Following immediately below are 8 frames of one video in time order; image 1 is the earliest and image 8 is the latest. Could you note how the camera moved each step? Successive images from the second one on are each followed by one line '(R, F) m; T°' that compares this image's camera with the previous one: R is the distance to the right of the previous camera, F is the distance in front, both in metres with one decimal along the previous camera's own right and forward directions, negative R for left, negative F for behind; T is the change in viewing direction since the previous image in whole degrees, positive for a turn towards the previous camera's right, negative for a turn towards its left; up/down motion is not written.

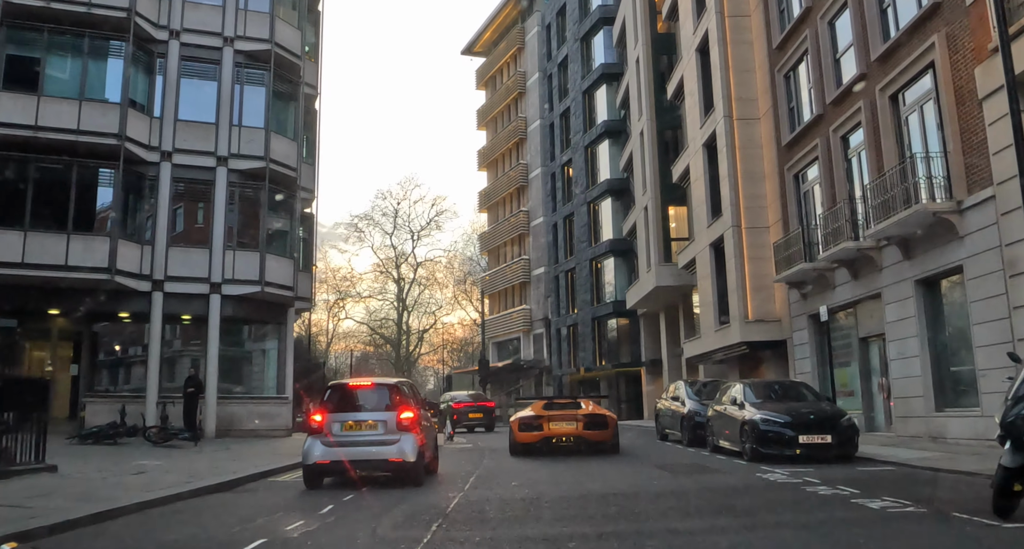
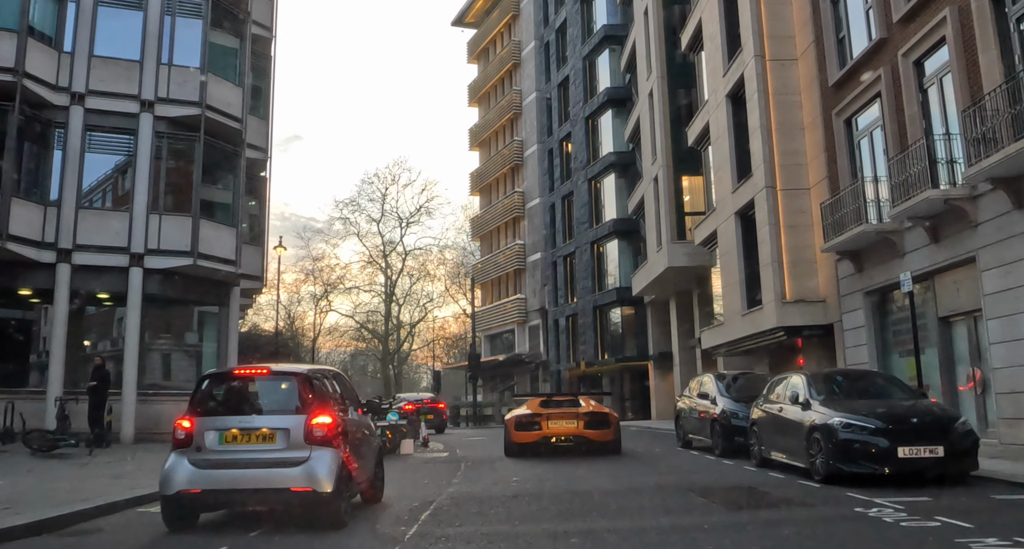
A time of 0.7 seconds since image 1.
(+0.3, +4.7) m; 0°
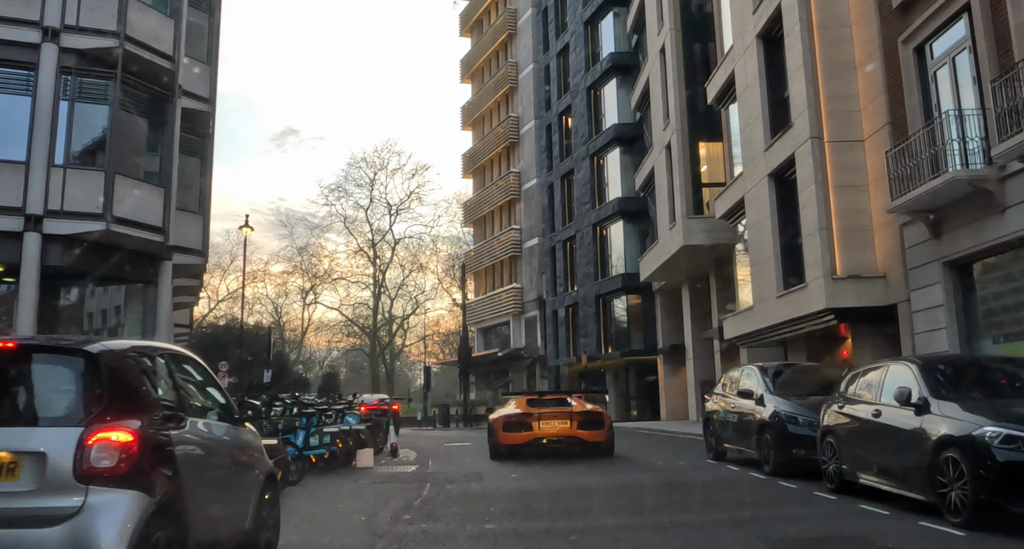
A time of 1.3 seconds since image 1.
(+0.2, +4.1) m; 0°
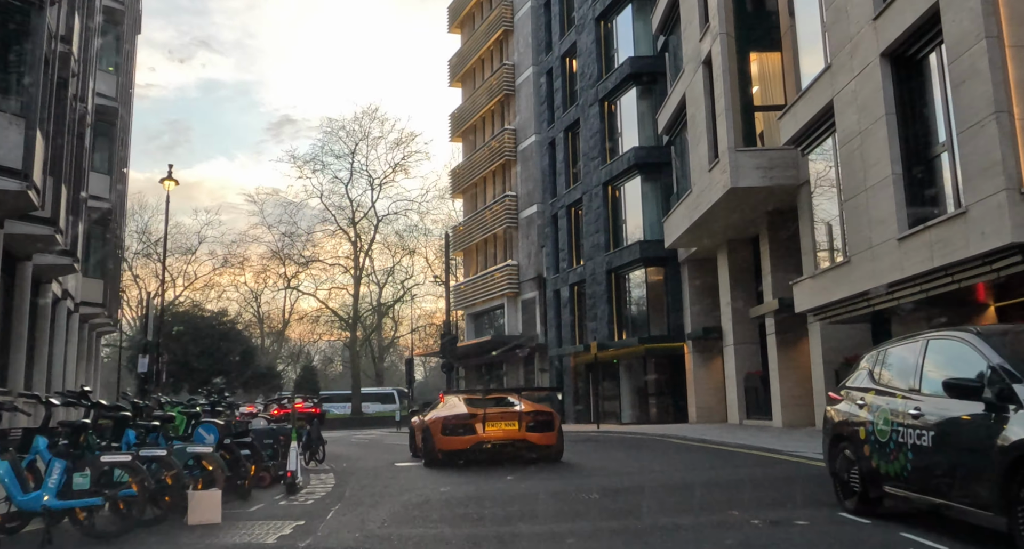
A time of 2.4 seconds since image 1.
(+0.4, +7.2) m; 0°
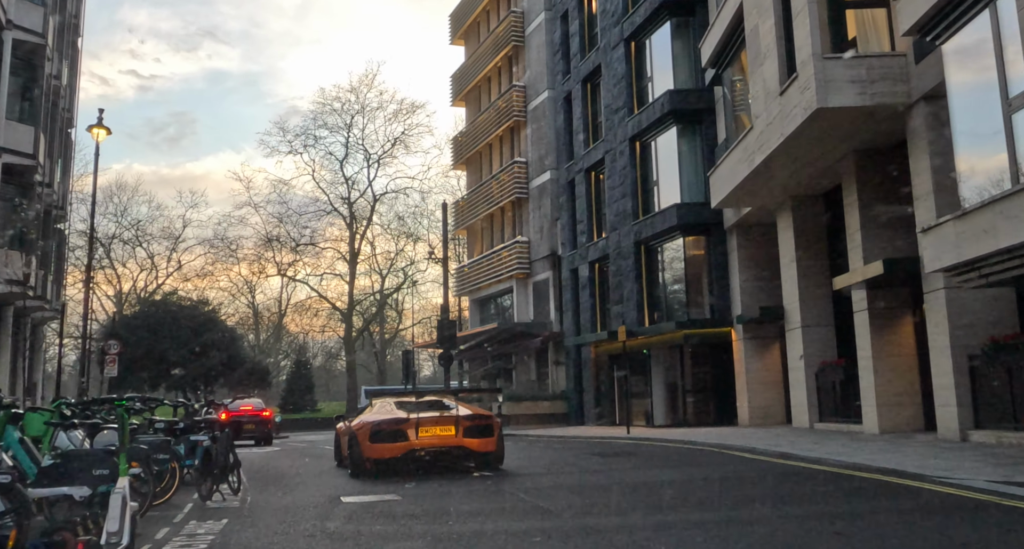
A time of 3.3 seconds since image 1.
(+0.1, +5.3) m; -1°
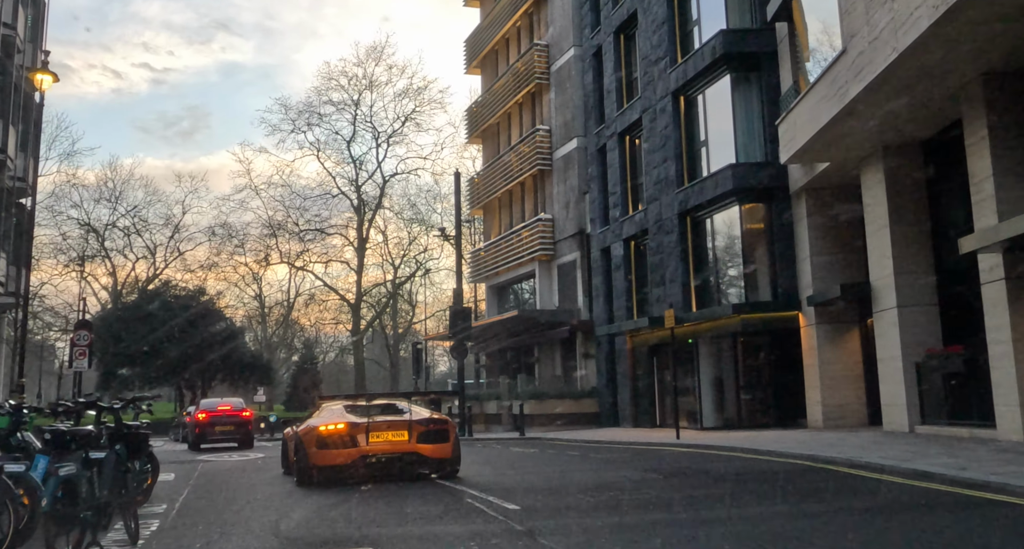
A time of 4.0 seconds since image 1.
(-0.2, +3.8) m; -1°
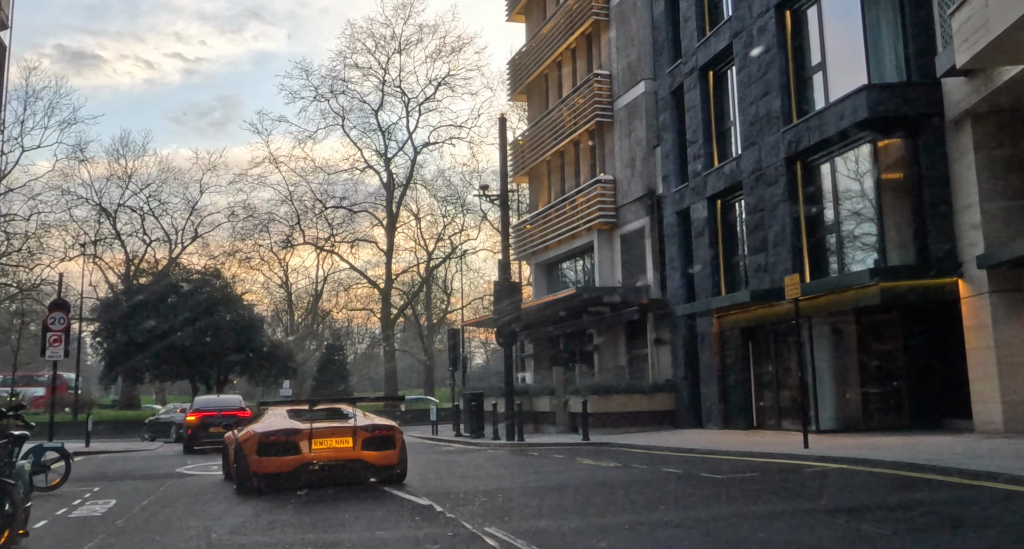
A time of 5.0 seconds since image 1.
(-0.6, +4.7) m; -2°
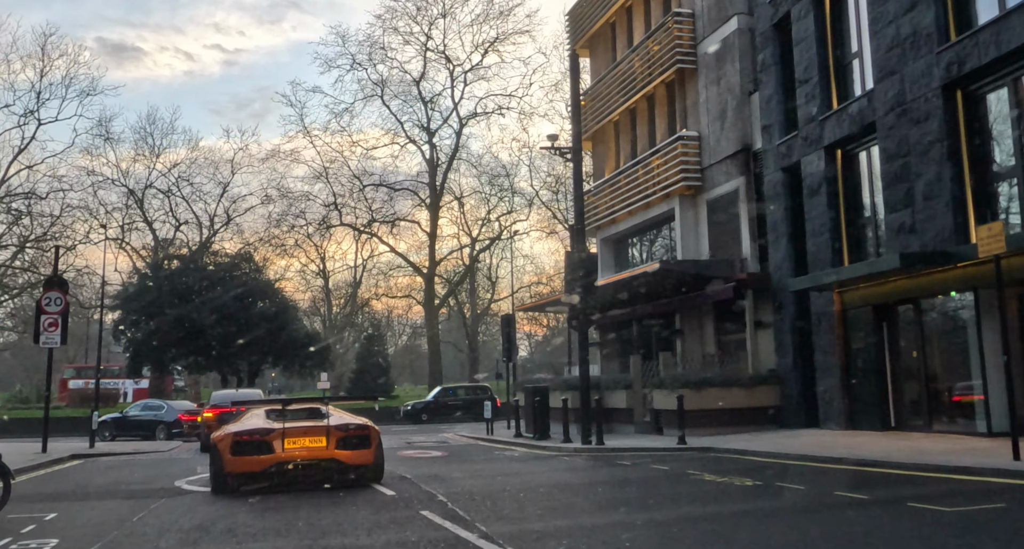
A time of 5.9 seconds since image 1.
(-0.7, +3.6) m; -3°
